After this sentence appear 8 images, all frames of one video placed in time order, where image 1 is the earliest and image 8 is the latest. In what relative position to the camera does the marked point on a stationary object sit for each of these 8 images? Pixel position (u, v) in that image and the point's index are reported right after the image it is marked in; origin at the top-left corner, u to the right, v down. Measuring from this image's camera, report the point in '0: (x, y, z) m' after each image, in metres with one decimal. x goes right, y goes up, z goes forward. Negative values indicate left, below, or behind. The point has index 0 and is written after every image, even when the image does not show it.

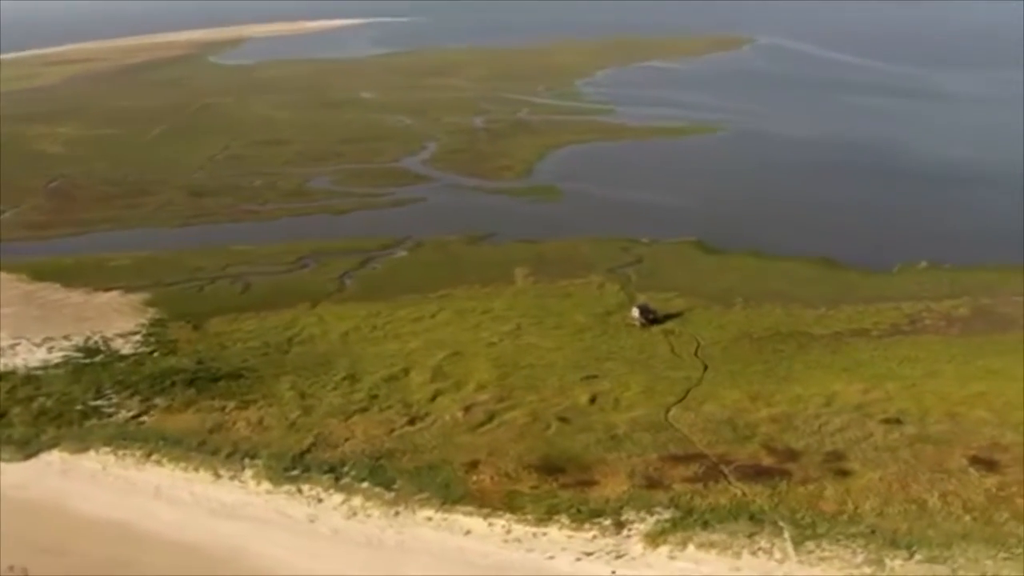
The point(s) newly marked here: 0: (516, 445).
0: (+0.1, -3.3, +19.6) m
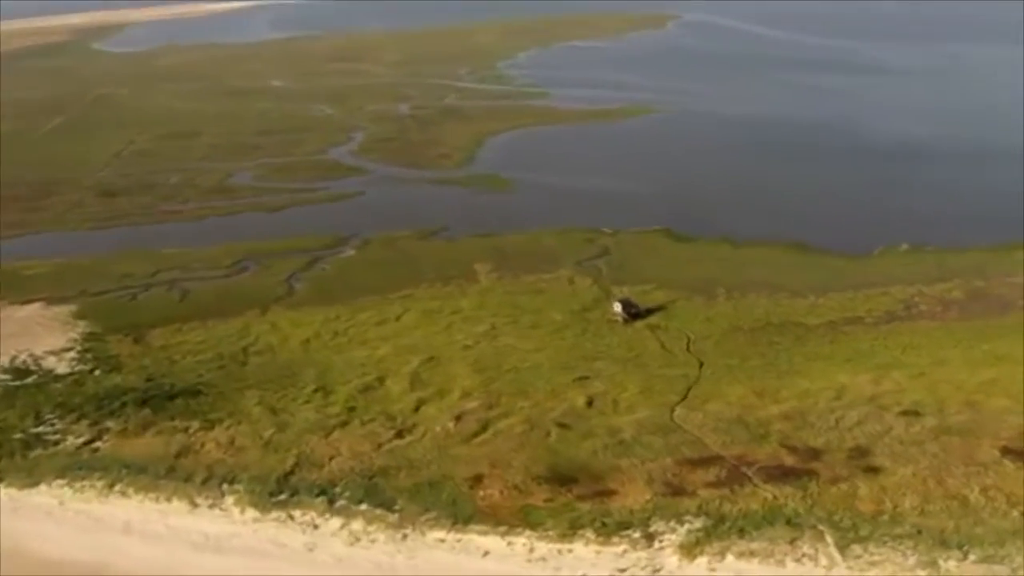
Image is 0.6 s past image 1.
0: (+0.1, -3.5, +19.4) m
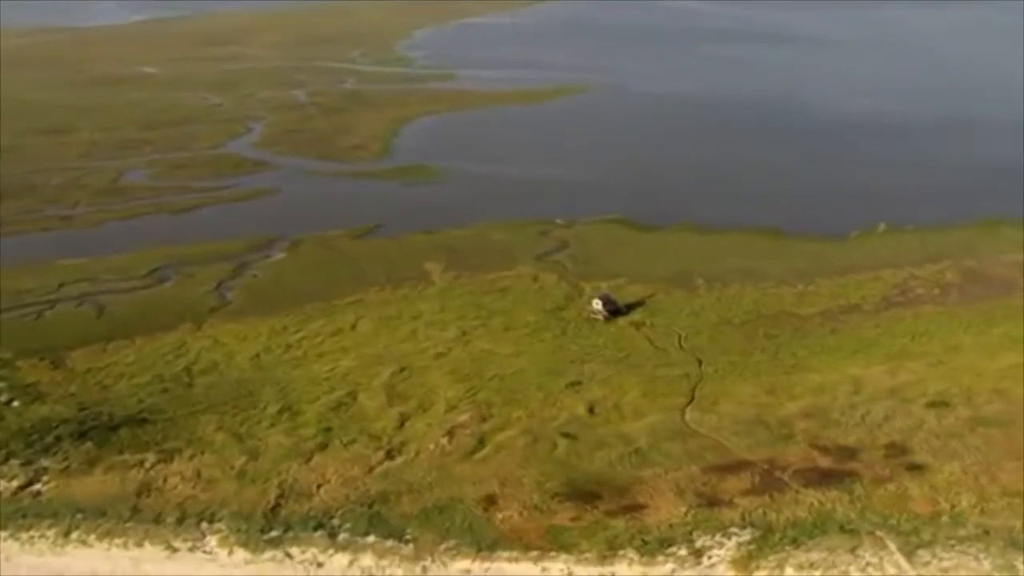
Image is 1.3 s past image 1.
0: (+0.3, -3.8, +19.2) m
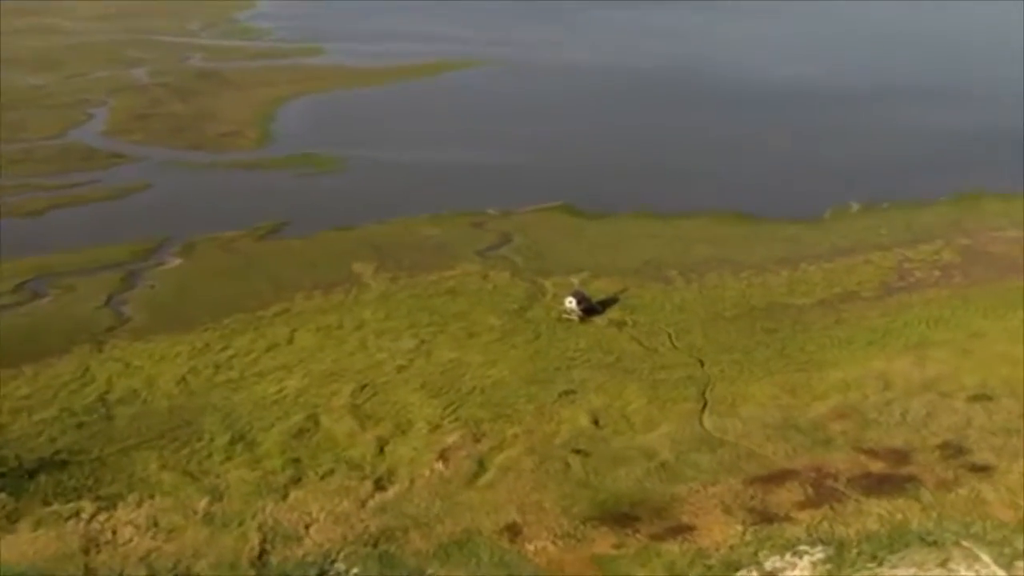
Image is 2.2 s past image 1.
0: (+0.6, -4.2, +18.7) m
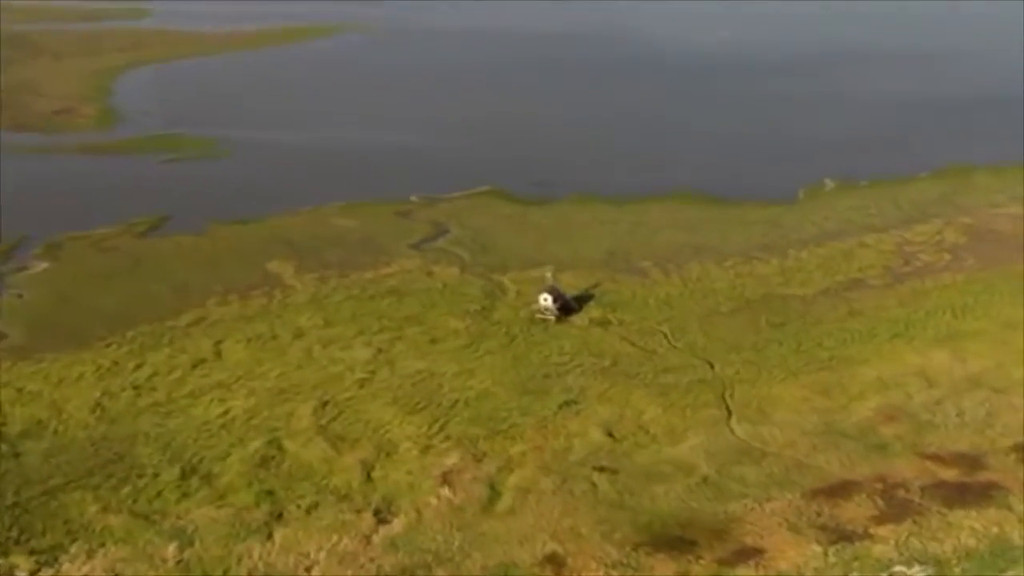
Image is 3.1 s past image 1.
0: (+1.3, -4.6, +18.2) m
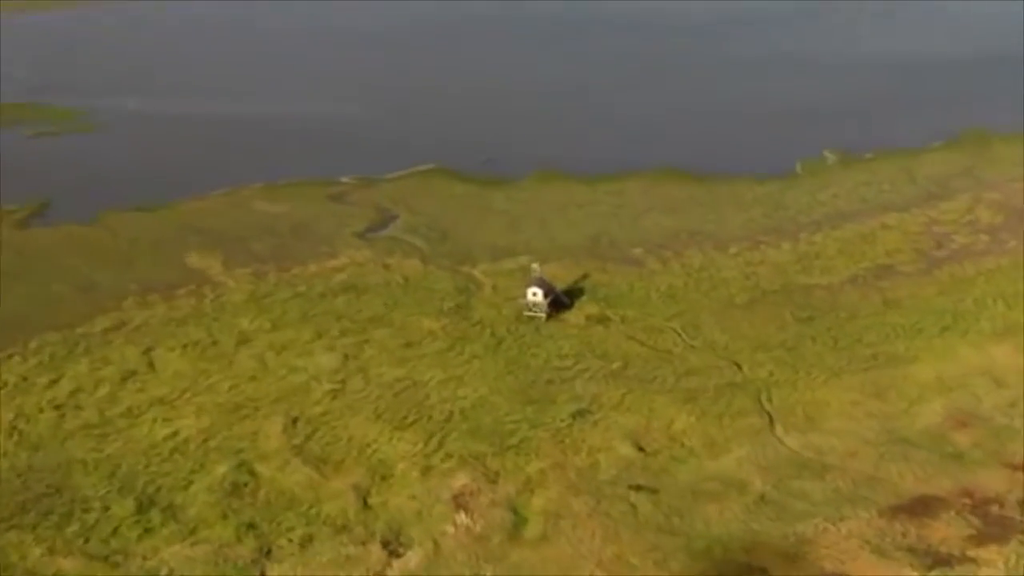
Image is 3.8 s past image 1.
0: (+2.1, -4.8, +17.2) m
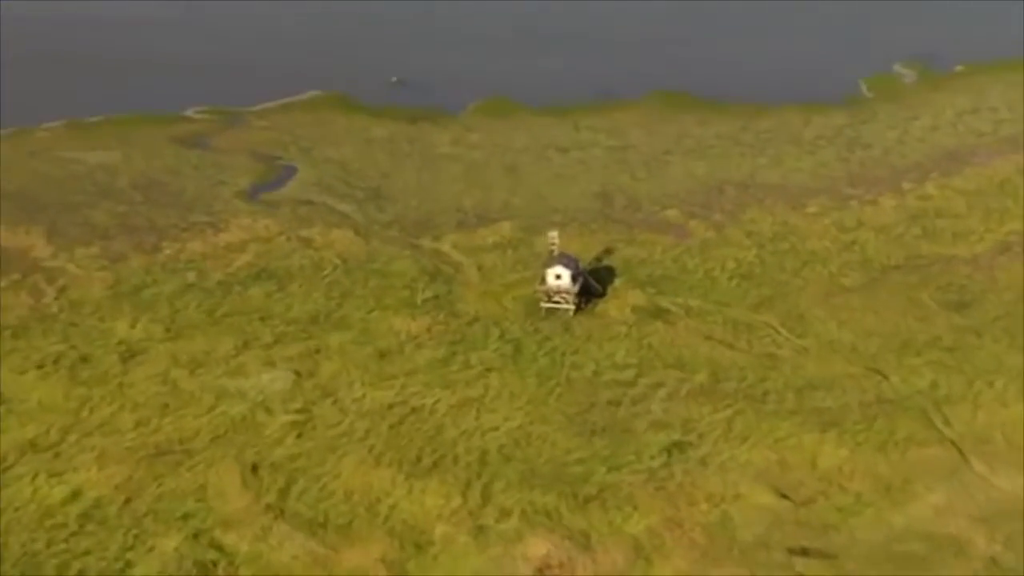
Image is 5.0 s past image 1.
0: (+4.5, -5.2, +13.9) m
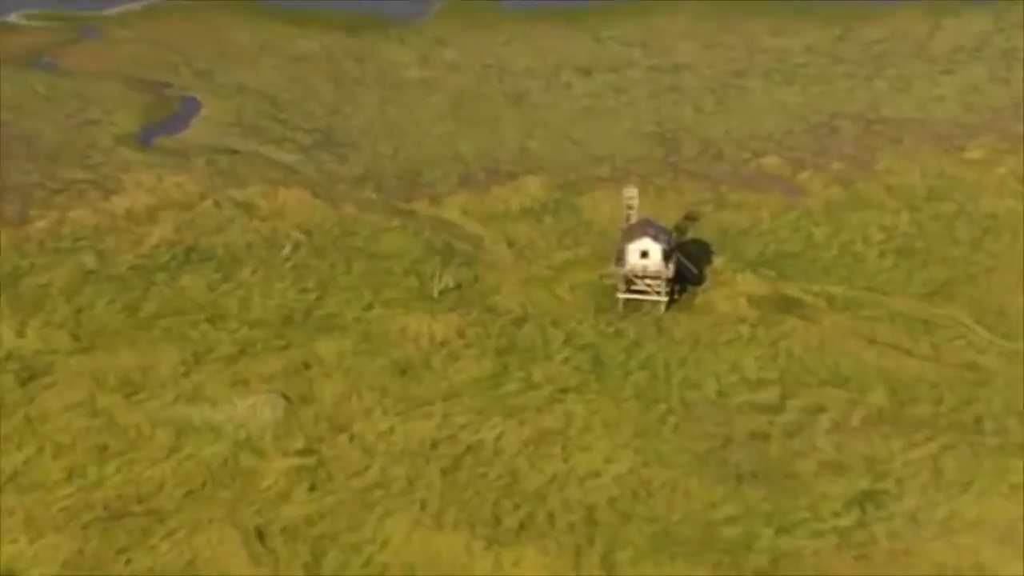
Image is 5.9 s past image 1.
0: (+7.3, -5.6, +11.2) m
